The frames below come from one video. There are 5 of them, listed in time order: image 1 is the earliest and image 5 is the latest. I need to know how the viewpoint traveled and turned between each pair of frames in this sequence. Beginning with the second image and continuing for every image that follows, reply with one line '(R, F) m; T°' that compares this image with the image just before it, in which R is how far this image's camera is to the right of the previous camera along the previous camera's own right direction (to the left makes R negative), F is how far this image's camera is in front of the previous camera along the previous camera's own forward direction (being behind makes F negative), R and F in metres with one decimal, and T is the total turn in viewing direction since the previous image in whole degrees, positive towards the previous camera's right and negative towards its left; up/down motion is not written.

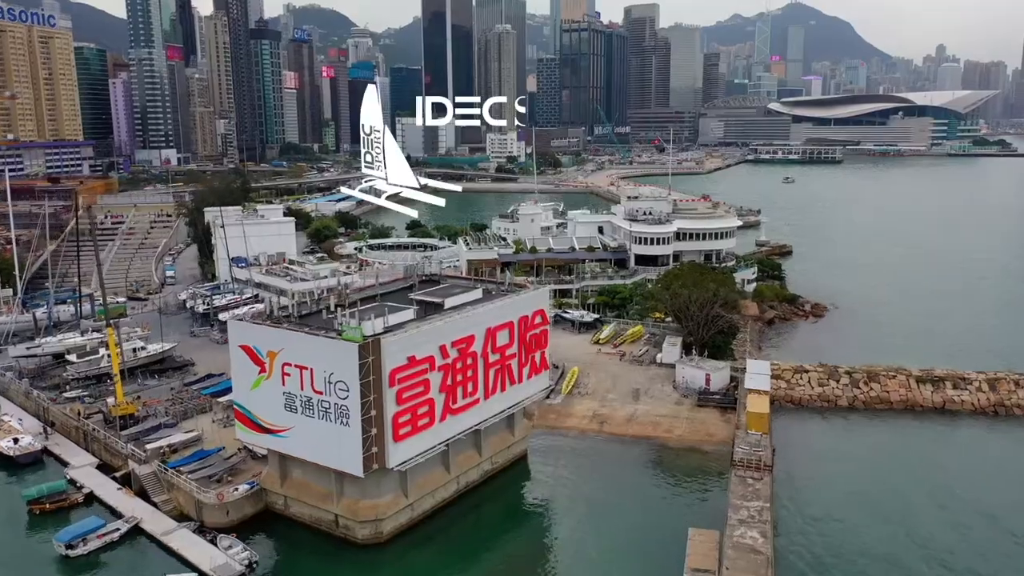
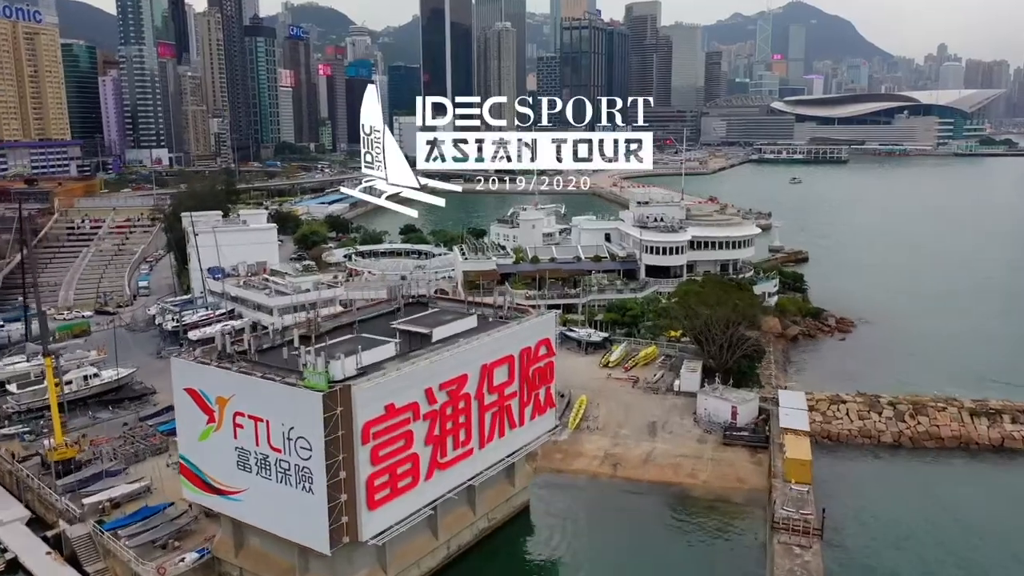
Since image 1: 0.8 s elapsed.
(0.0, +2.1) m; 0°
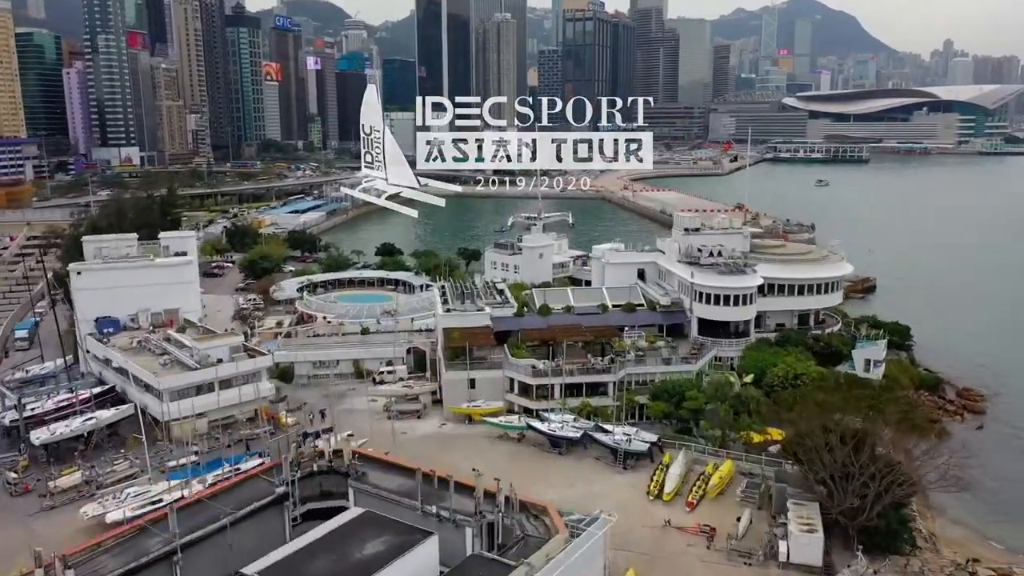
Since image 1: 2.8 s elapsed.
(0.0, +6.8) m; 0°
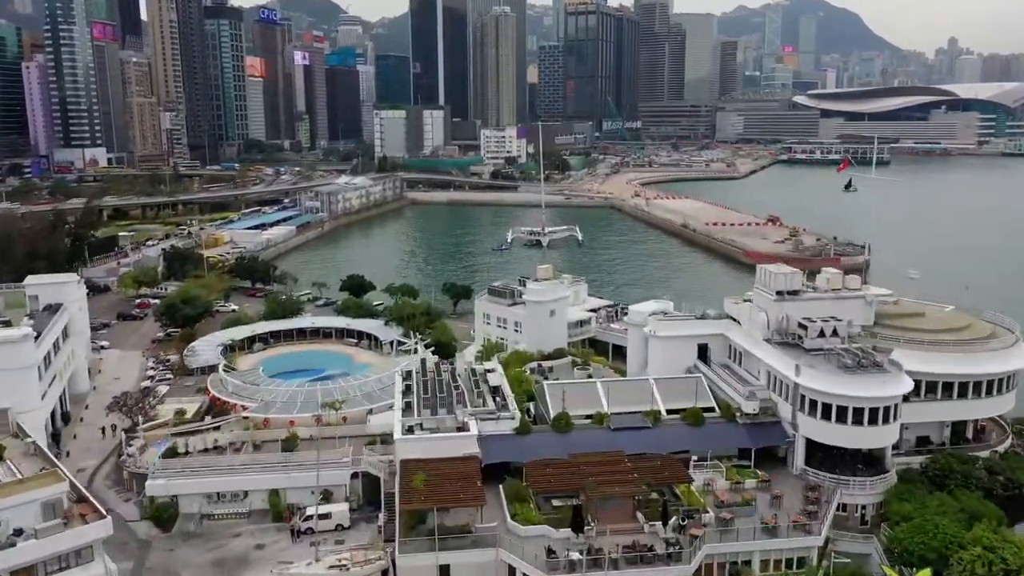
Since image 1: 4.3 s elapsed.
(0.0, +6.4) m; 0°
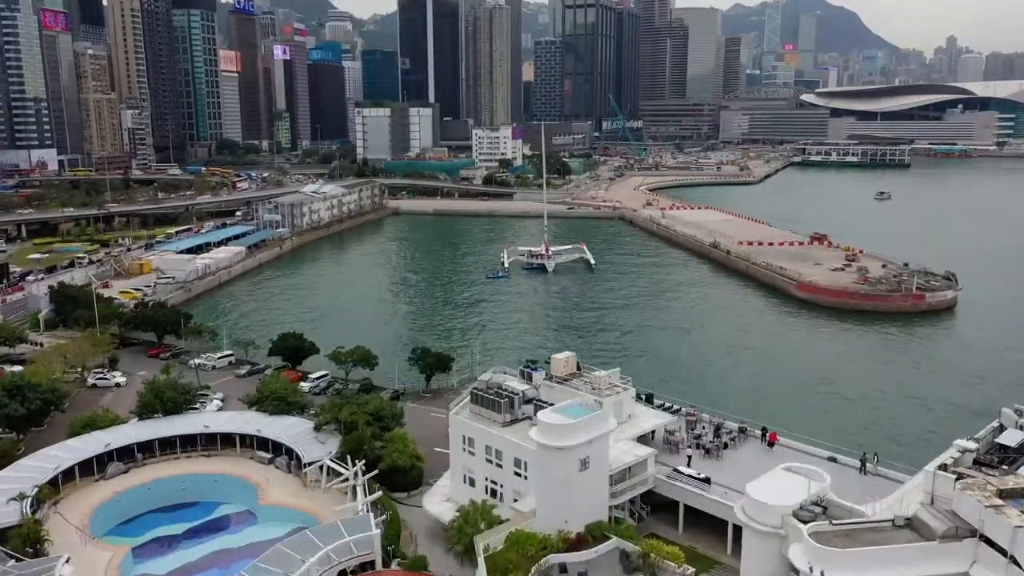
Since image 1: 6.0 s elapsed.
(-0.1, +7.1) m; 0°
